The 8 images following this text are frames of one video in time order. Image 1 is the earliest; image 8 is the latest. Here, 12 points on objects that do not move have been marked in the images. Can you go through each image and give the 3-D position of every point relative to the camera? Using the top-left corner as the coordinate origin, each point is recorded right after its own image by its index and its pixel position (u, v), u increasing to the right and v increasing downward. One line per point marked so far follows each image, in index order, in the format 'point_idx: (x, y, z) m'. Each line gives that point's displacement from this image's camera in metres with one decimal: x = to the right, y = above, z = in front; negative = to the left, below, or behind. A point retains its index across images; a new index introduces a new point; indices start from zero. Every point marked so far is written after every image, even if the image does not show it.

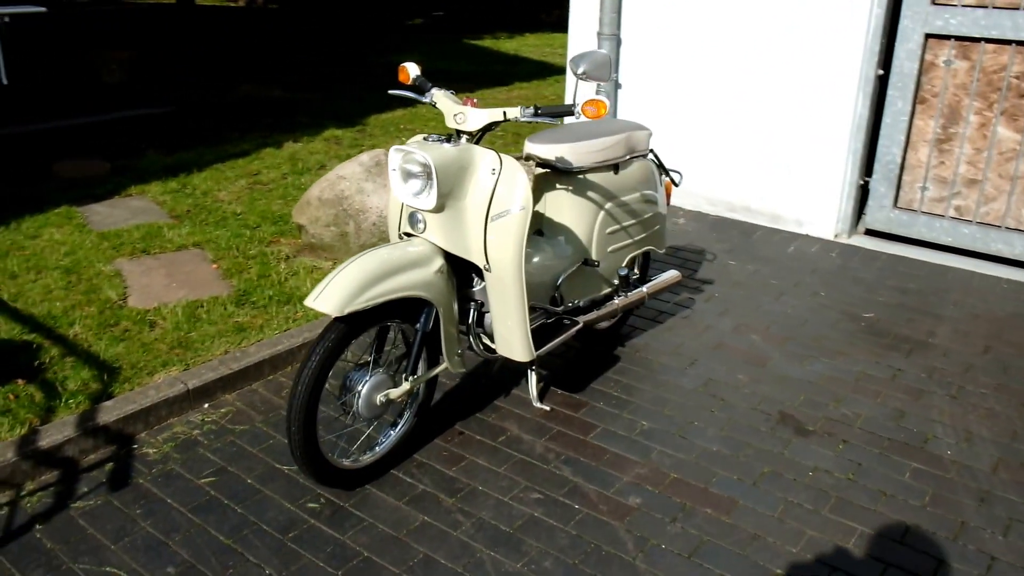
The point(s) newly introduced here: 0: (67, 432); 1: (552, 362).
0: (-1.9, -0.6, +3.6) m
1: (+0.2, -0.4, +4.6) m
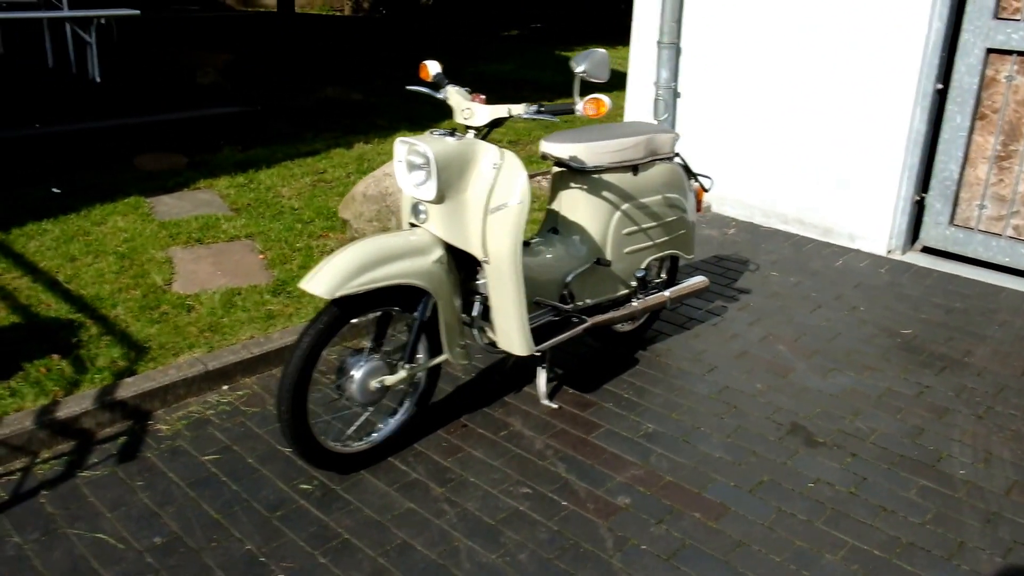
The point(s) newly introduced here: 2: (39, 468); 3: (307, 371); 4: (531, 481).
0: (-1.9, -0.5, +3.8) m
1: (+0.3, -0.4, +4.6) m
2: (-1.9, -0.7, +3.6) m
3: (-0.8, -0.3, +3.3) m
4: (+0.1, -0.8, +3.6) m
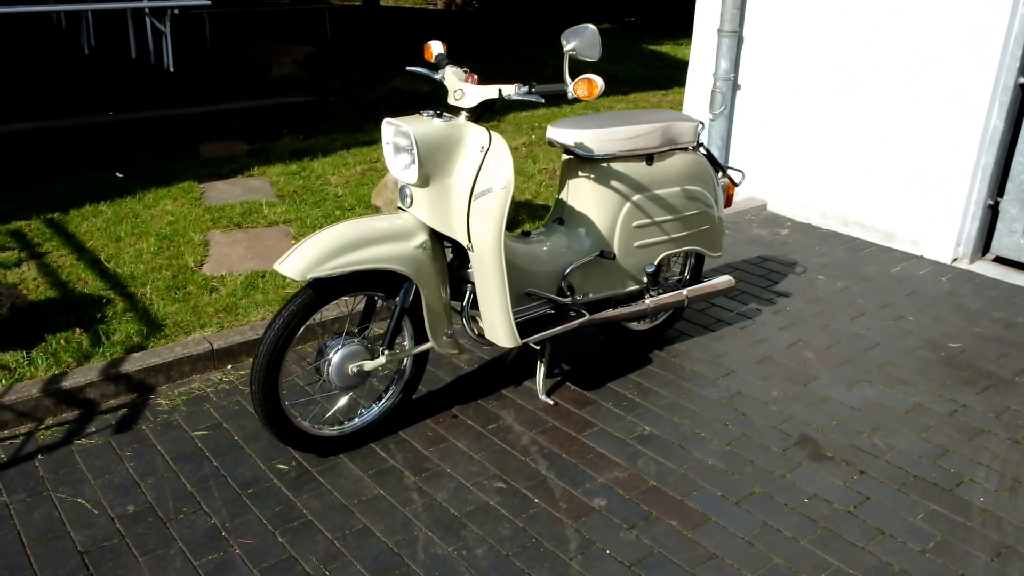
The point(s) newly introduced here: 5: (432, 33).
0: (-1.9, -0.4, +3.9) m
1: (+0.3, -0.4, +4.5) m
2: (-2.0, -0.6, +3.7) m
3: (-0.9, -0.2, +3.3) m
4: (0.0, -0.8, +3.5) m
5: (-1.4, +4.4, +15.5) m
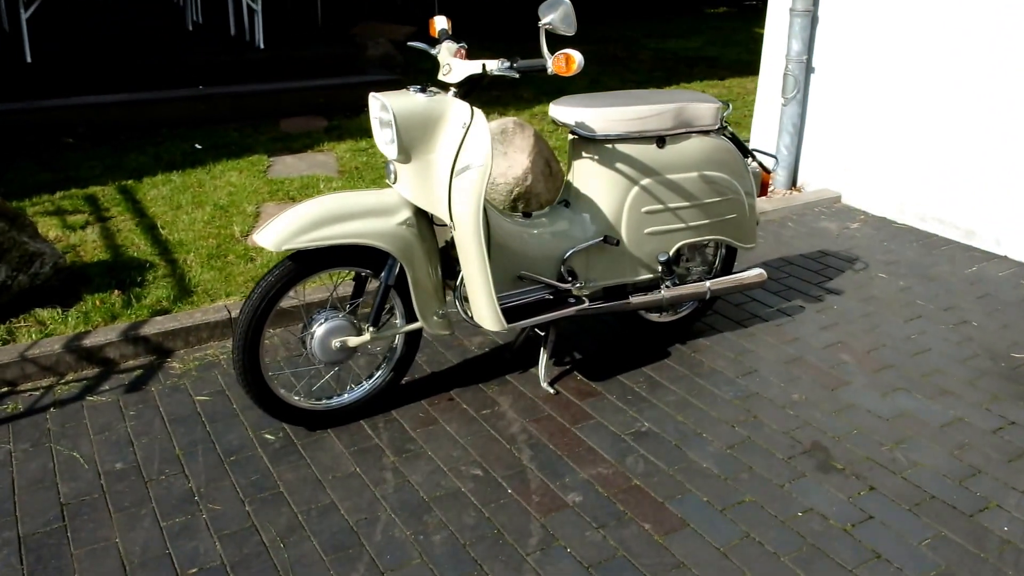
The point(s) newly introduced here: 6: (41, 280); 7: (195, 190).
0: (-1.9, -0.2, +4.1) m
1: (+0.4, -0.3, +4.4) m
2: (-2.1, -0.5, +3.9) m
3: (-1.0, -0.1, +3.3) m
4: (-0.1, -0.7, +3.4) m
5: (+0.4, +4.7, +15.4) m
6: (-2.4, 0.0, +4.4) m
7: (-2.4, +0.7, +6.4) m
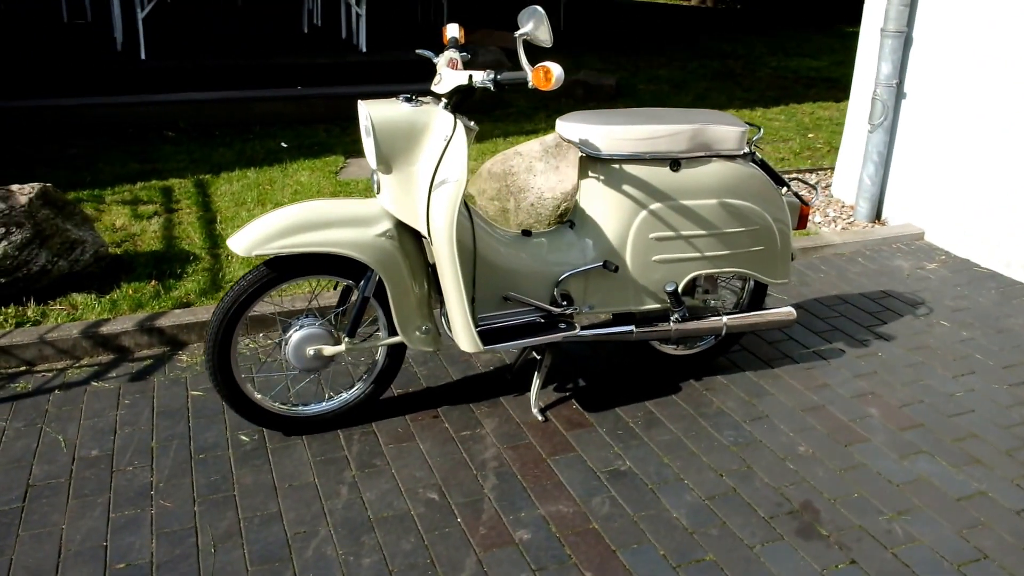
0: (-1.9, -0.2, +4.2) m
1: (+0.4, -0.4, +4.1) m
2: (-2.1, -0.4, +4.1) m
3: (-1.1, -0.1, +3.3) m
4: (-0.3, -0.8, +3.3) m
5: (+2.5, +4.4, +15.1) m
6: (-2.3, +0.1, +4.6) m
7: (-1.9, +0.8, +6.6) m
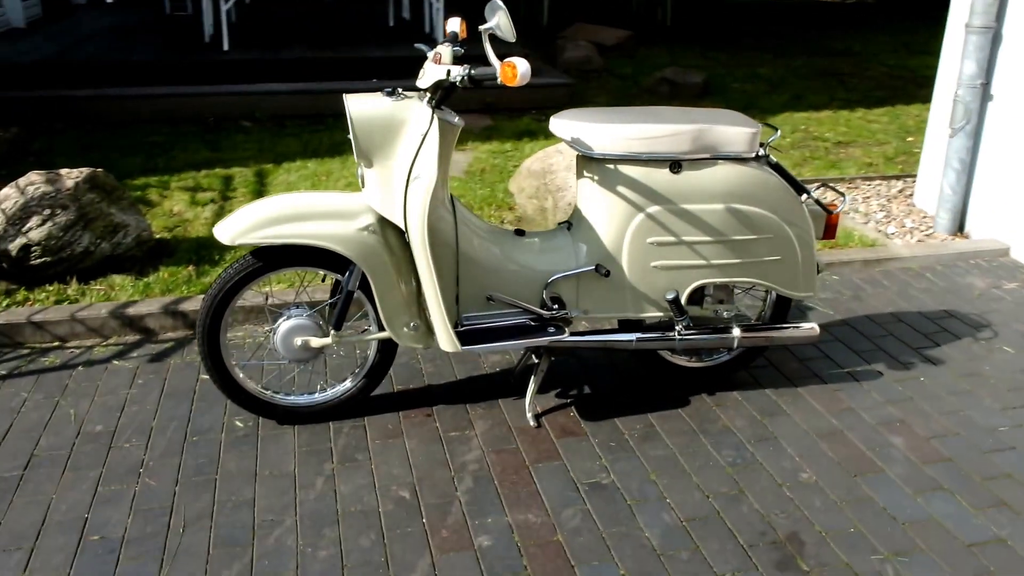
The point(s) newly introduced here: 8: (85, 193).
0: (-1.8, -0.1, +4.4) m
1: (+0.4, -0.4, +4.0) m
2: (-2.0, -0.3, +4.3) m
3: (-1.1, -0.1, +3.4) m
4: (-0.3, -0.8, +3.3) m
5: (+4.2, +4.3, +14.5) m
6: (-2.2, +0.2, +4.8) m
7: (-1.5, +0.9, +6.8) m
8: (-2.4, +0.5, +4.8) m
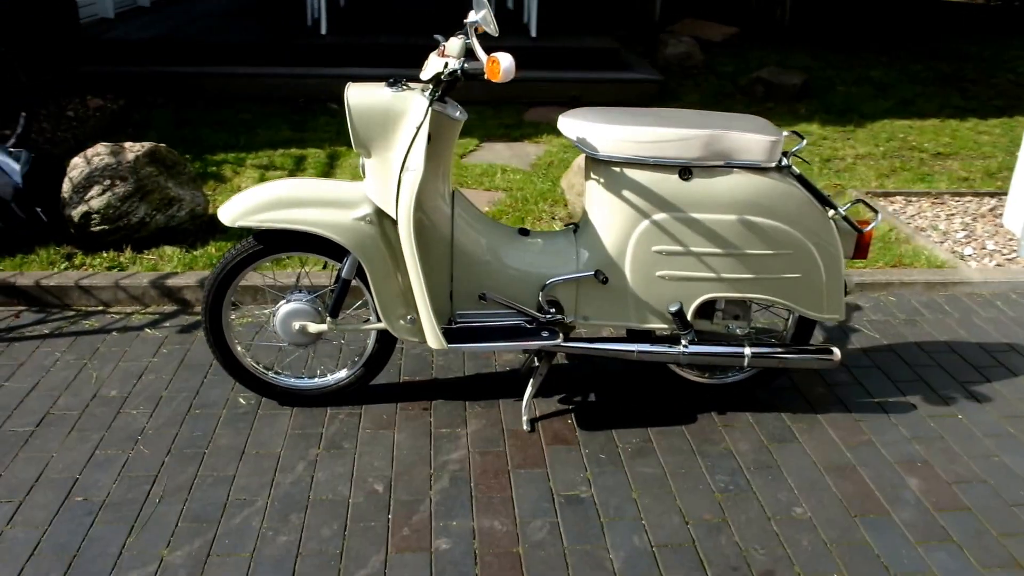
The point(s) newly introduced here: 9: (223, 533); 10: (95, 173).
0: (-1.7, 0.0, +4.6) m
1: (+0.5, -0.5, +3.9) m
2: (-1.9, -0.1, +4.4) m
3: (-1.2, 0.0, +3.4) m
4: (-0.4, -0.7, +3.2) m
5: (+5.9, +4.1, +13.7) m
6: (-2.0, +0.4, +5.0) m
7: (-1.0, +1.0, +6.9) m
8: (-2.1, +0.7, +5.0) m
9: (-1.0, -0.8, +2.9) m
10: (-2.4, +0.7, +4.9) m
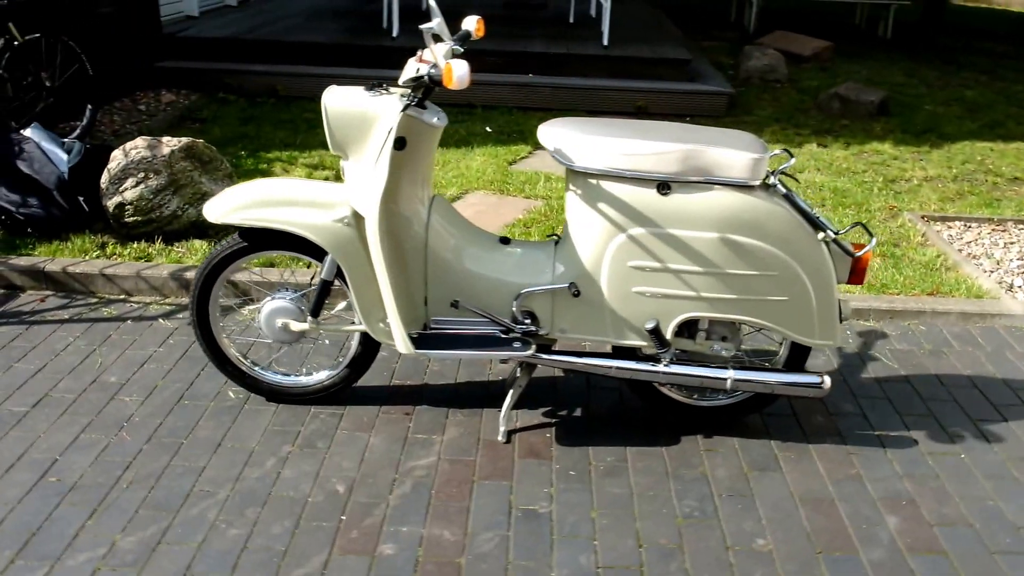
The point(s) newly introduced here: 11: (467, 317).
0: (-1.7, +0.1, +4.7) m
1: (+0.4, -0.5, +3.8) m
2: (-1.9, -0.1, +4.6) m
3: (-1.2, 0.0, +3.5) m
4: (-0.6, -0.7, +3.3) m
5: (+7.1, +3.6, +13.0) m
6: (-1.9, +0.4, +5.2) m
7: (-0.6, +1.0, +6.9) m
8: (-2.0, +0.8, +5.2) m
9: (-1.2, -0.8, +3.0) m
10: (-2.3, +0.7, +5.1) m
11: (-0.2, -0.1, +3.4) m
